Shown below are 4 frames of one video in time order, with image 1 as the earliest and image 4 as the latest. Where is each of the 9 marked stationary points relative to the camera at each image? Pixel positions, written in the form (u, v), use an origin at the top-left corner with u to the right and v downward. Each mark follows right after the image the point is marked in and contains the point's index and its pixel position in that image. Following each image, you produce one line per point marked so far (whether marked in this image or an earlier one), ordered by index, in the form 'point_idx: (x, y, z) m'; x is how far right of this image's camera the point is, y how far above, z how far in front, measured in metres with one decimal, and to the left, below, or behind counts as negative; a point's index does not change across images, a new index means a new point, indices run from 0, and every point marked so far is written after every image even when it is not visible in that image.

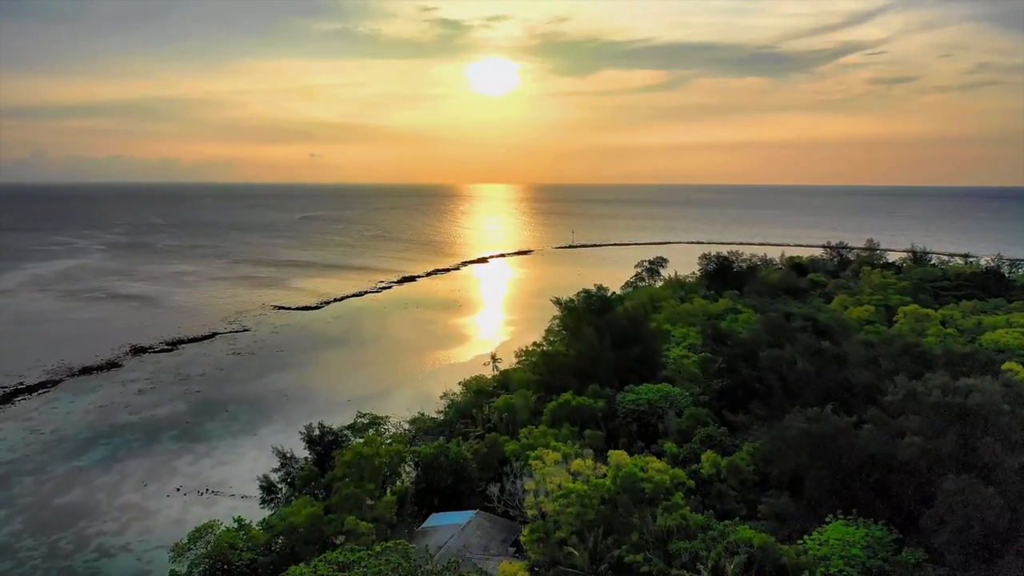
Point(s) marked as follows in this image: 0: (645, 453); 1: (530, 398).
0: (+3.6, -4.5, +15.8) m
1: (+0.6, -3.7, +19.3) m
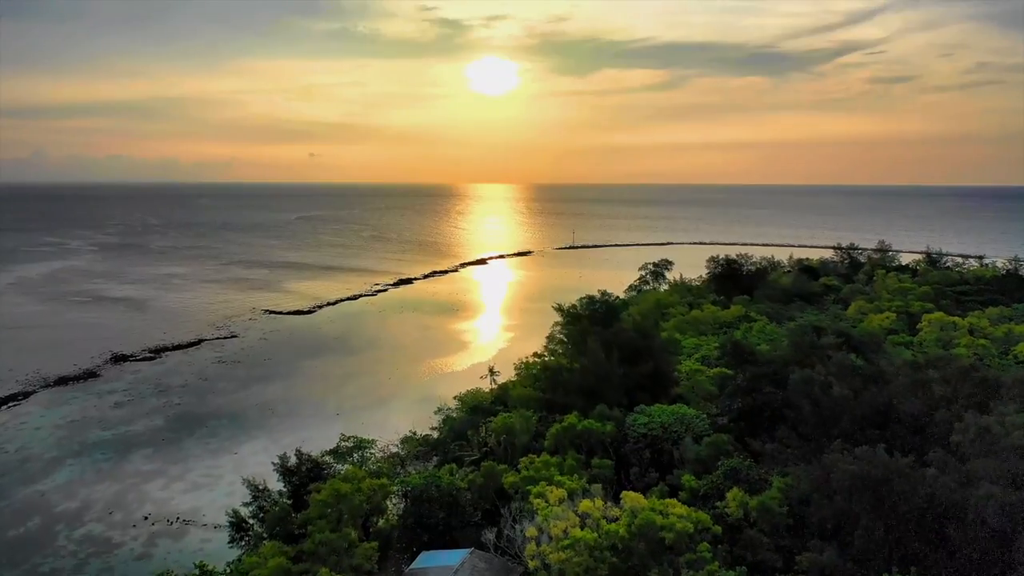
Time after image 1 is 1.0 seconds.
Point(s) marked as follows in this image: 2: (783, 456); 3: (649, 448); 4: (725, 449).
0: (+3.6, -4.8, +14.1) m
1: (+0.6, -4.0, +17.6) m
2: (+6.0, -3.7, +12.9) m
3: (+3.6, -4.2, +15.3) m
4: (+5.1, -3.9, +14.1) m
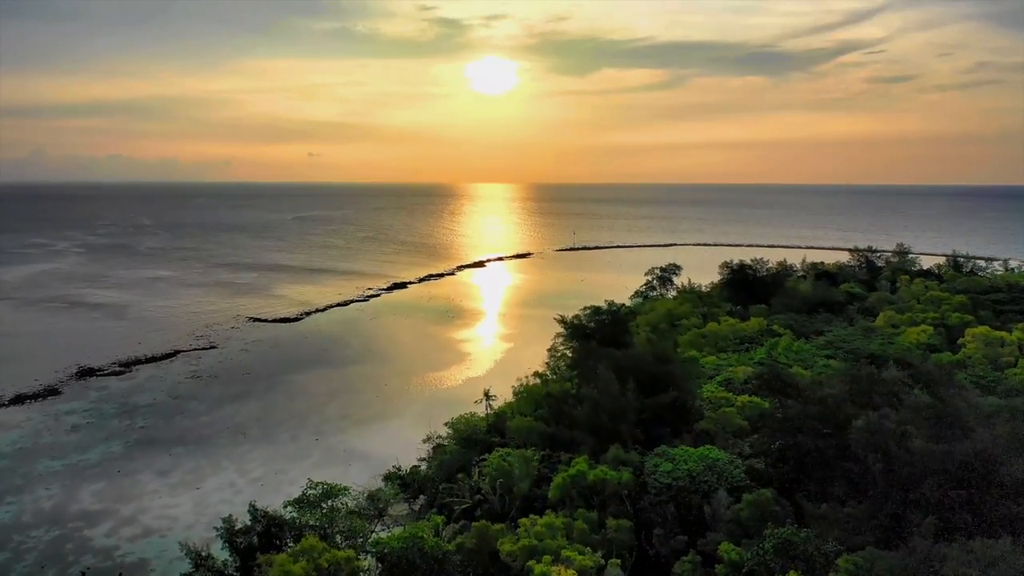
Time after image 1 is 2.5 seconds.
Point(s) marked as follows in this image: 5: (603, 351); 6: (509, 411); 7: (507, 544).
0: (+3.5, -5.3, +11.5) m
1: (+0.5, -4.5, +15.0) m
2: (+5.9, -4.2, +10.3) m
3: (+3.5, -4.7, +12.7) m
4: (+5.1, -4.4, +11.5) m
5: (+2.9, -2.0, +18.7) m
6: (-0.1, -4.2, +19.6) m
7: (-0.1, -5.0, +11.5) m
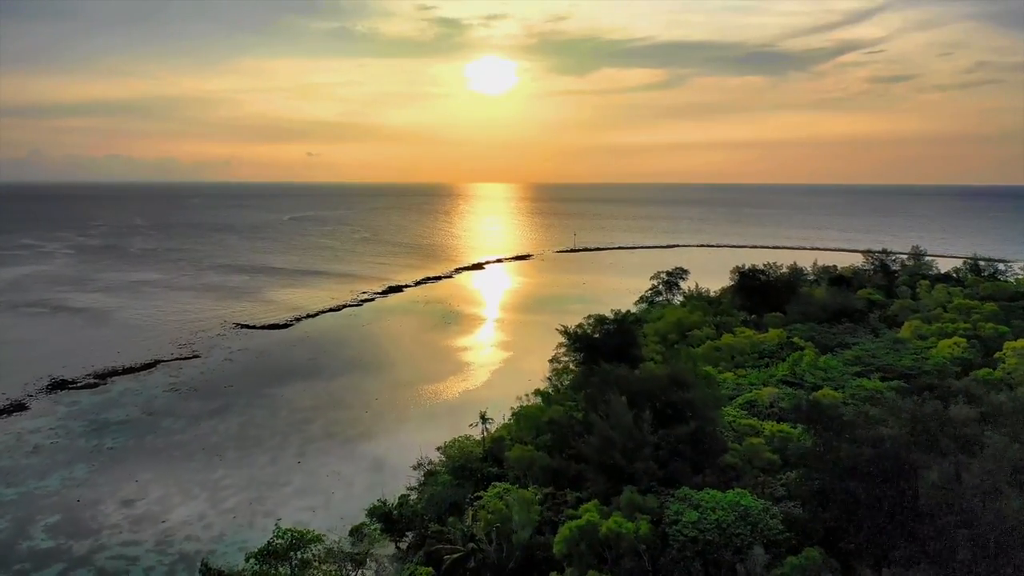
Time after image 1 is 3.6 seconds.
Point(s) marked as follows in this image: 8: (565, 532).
0: (+3.5, -5.6, +9.6) m
1: (+0.5, -4.8, +13.1) m
2: (+5.9, -4.6, +8.4) m
3: (+3.5, -5.1, +10.8) m
4: (+5.0, -4.7, +9.6) m
5: (+2.8, -2.3, +16.8) m
6: (-0.1, -4.5, +17.7) m
7: (-0.1, -5.4, +9.6) m
8: (+1.1, -4.8, +11.3) m
